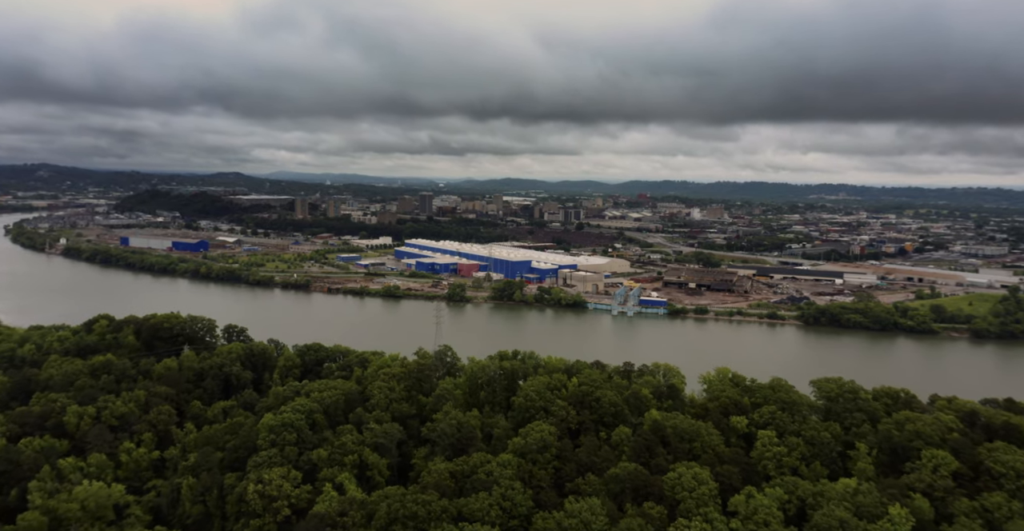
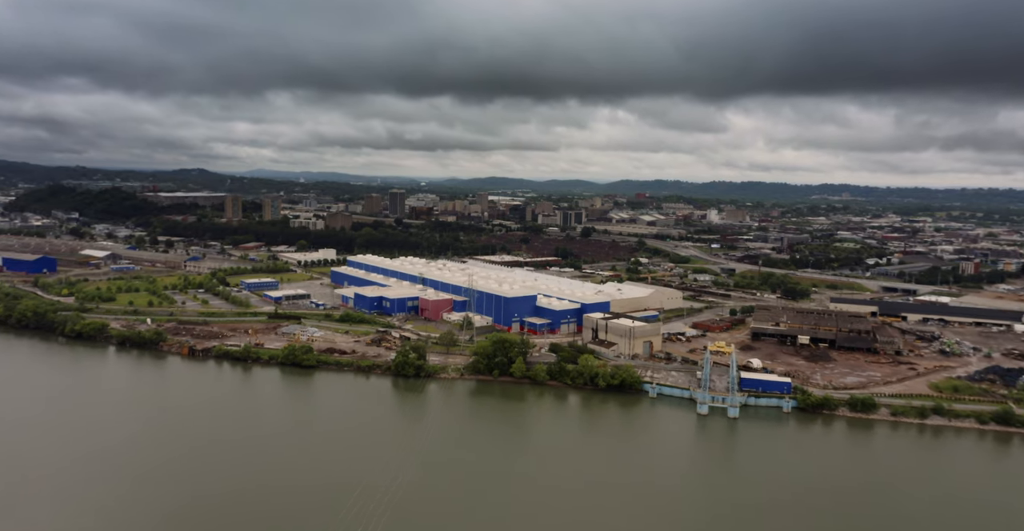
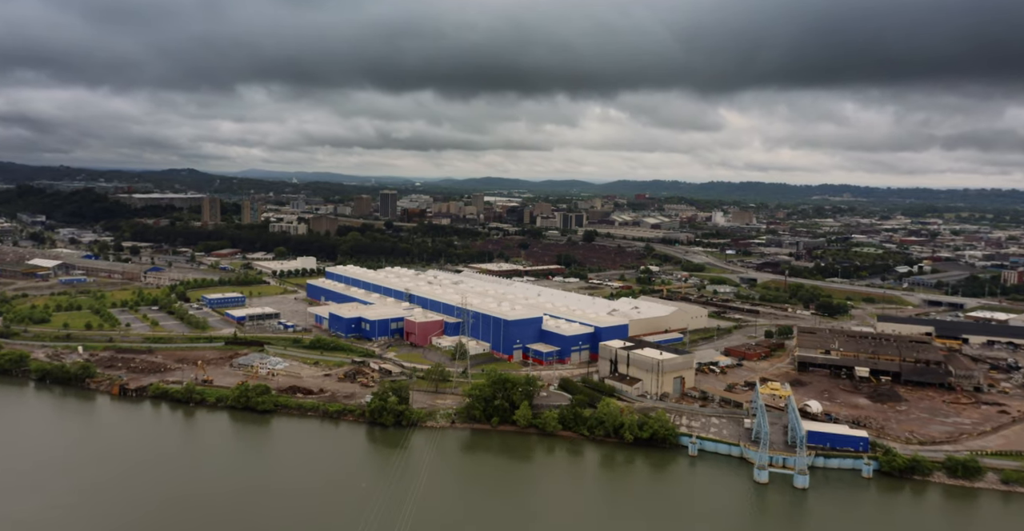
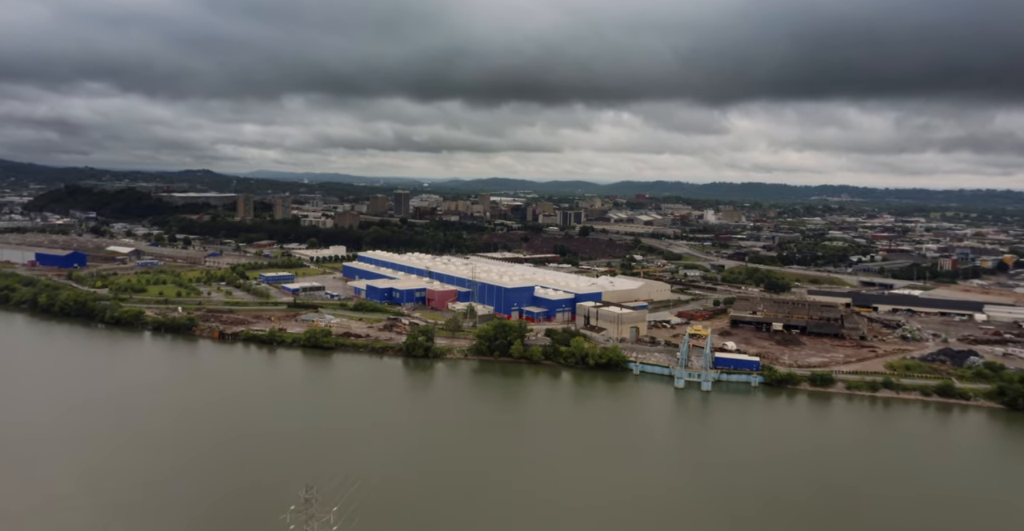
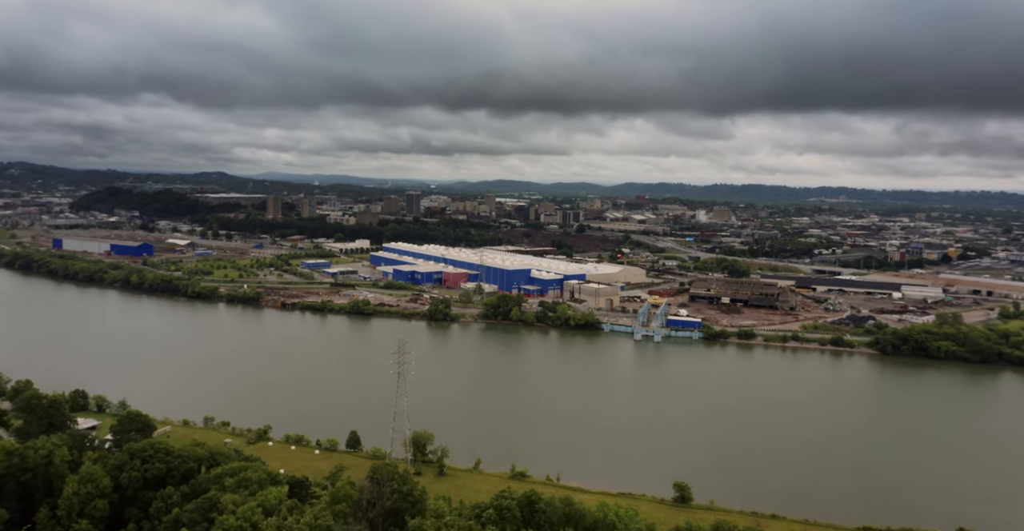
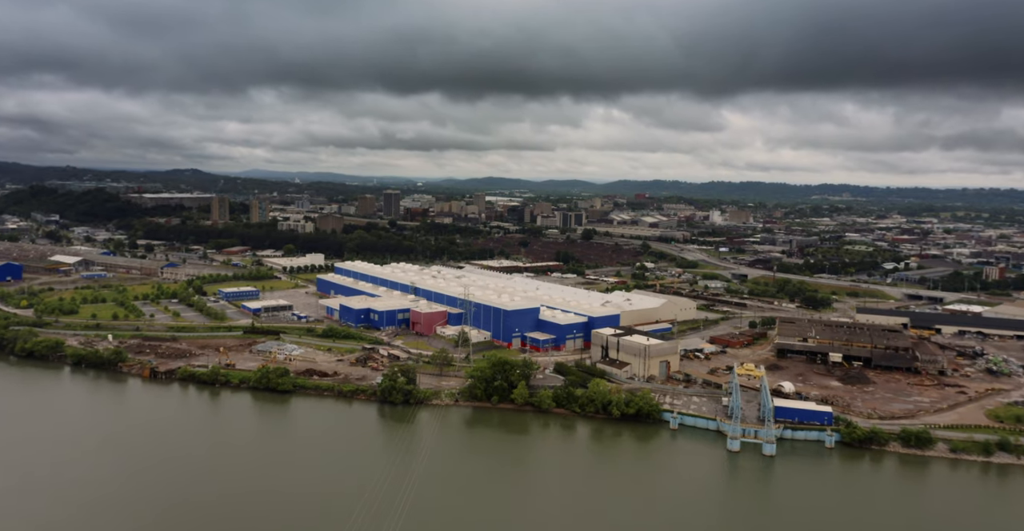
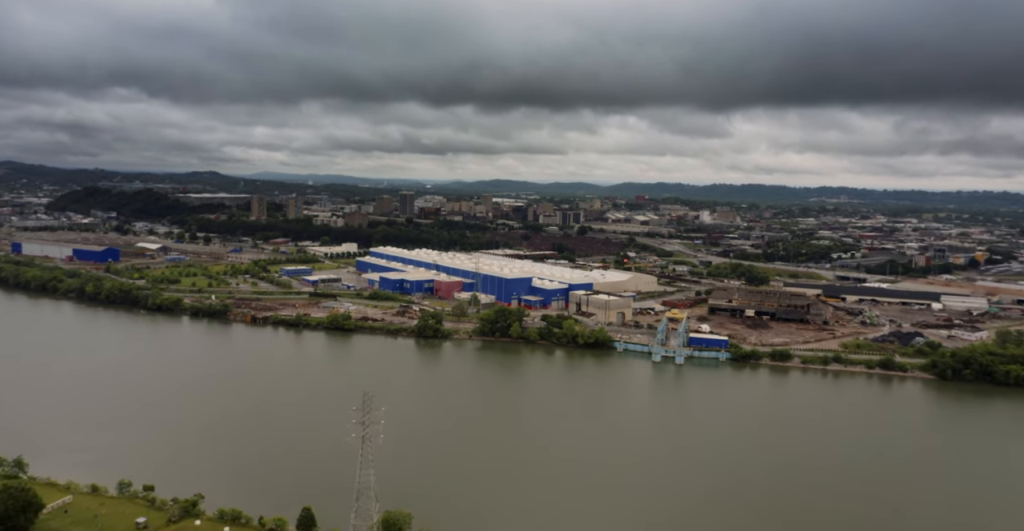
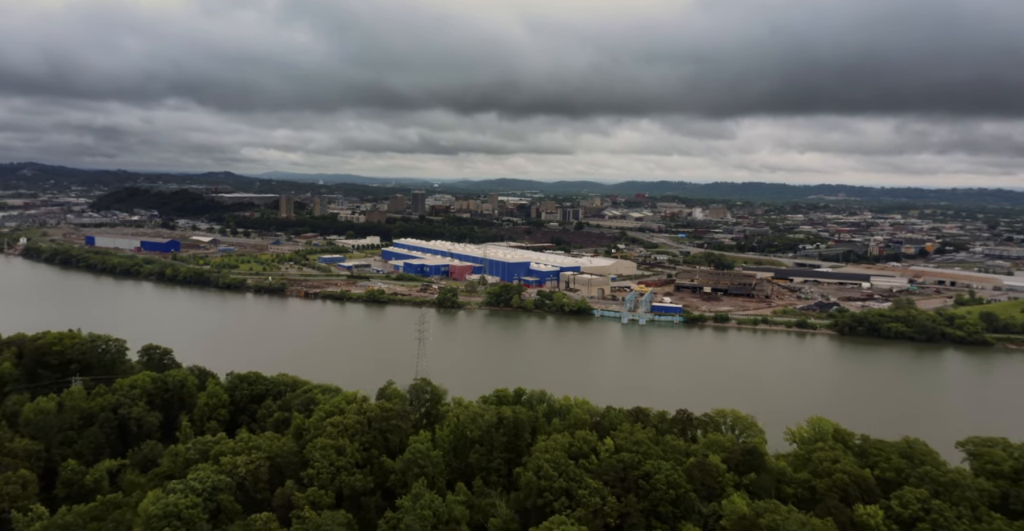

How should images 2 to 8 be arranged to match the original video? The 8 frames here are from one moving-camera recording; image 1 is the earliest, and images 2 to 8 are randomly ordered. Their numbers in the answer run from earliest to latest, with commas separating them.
8, 5, 7, 4, 2, 6, 3
